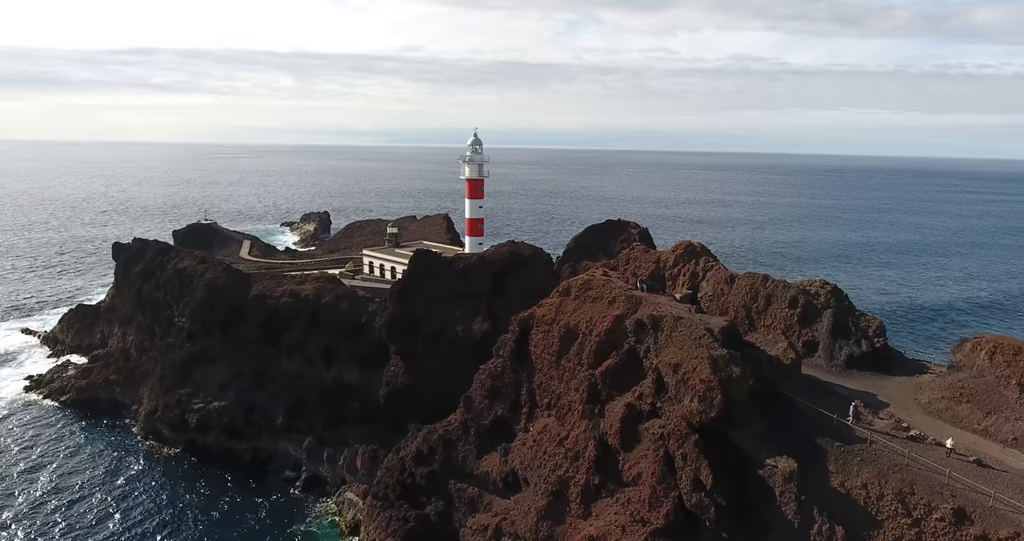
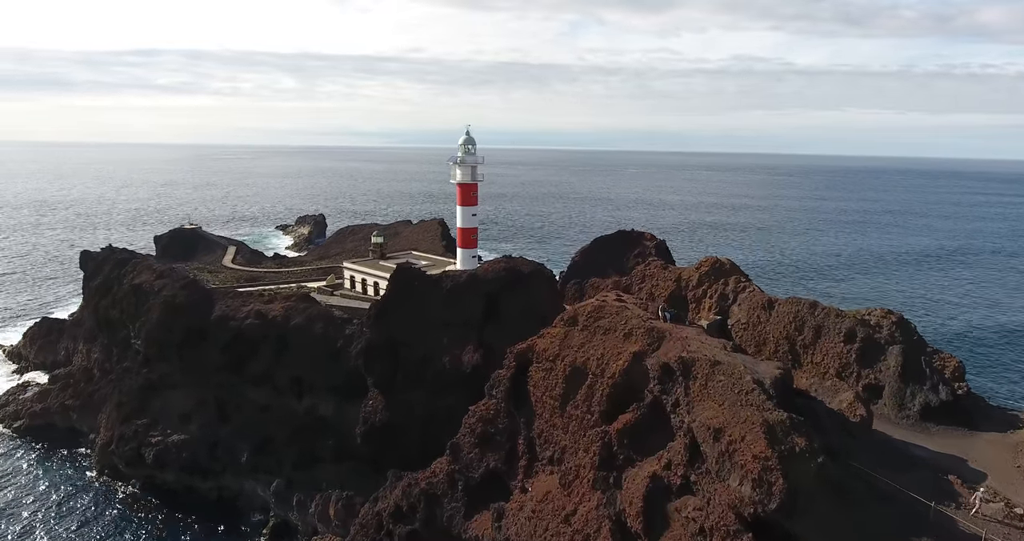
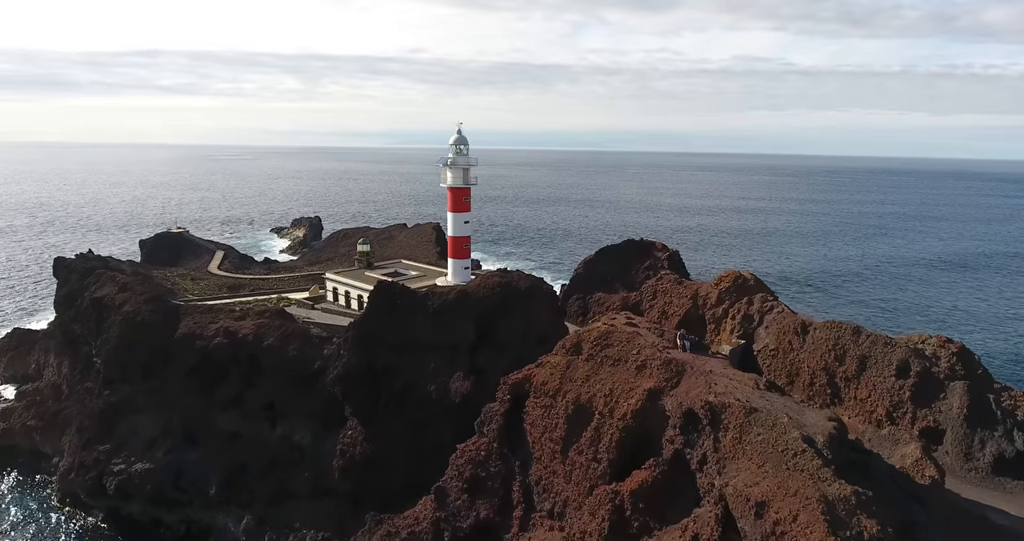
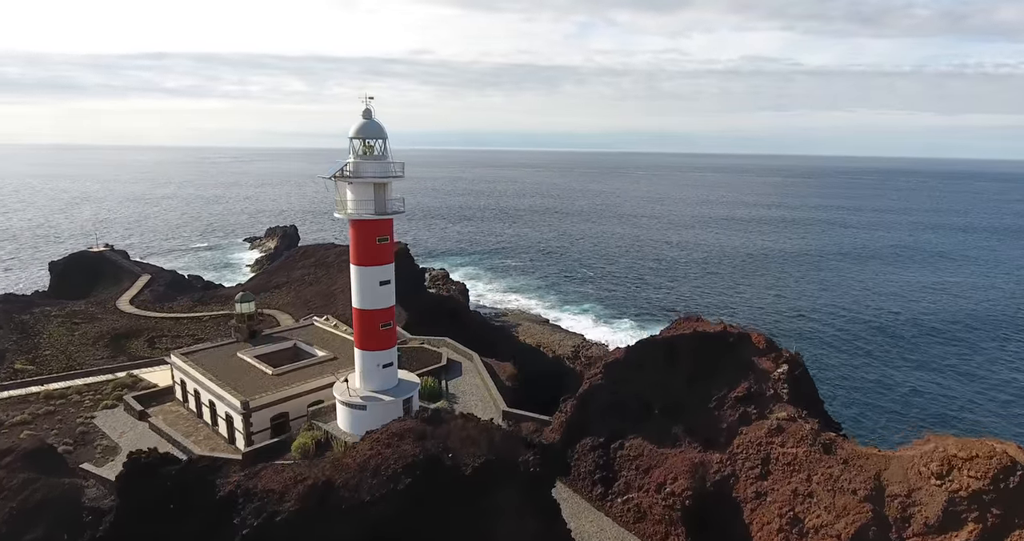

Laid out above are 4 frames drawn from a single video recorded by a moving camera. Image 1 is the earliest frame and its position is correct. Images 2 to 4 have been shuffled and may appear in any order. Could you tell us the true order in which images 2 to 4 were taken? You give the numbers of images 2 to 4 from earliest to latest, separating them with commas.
2, 3, 4
